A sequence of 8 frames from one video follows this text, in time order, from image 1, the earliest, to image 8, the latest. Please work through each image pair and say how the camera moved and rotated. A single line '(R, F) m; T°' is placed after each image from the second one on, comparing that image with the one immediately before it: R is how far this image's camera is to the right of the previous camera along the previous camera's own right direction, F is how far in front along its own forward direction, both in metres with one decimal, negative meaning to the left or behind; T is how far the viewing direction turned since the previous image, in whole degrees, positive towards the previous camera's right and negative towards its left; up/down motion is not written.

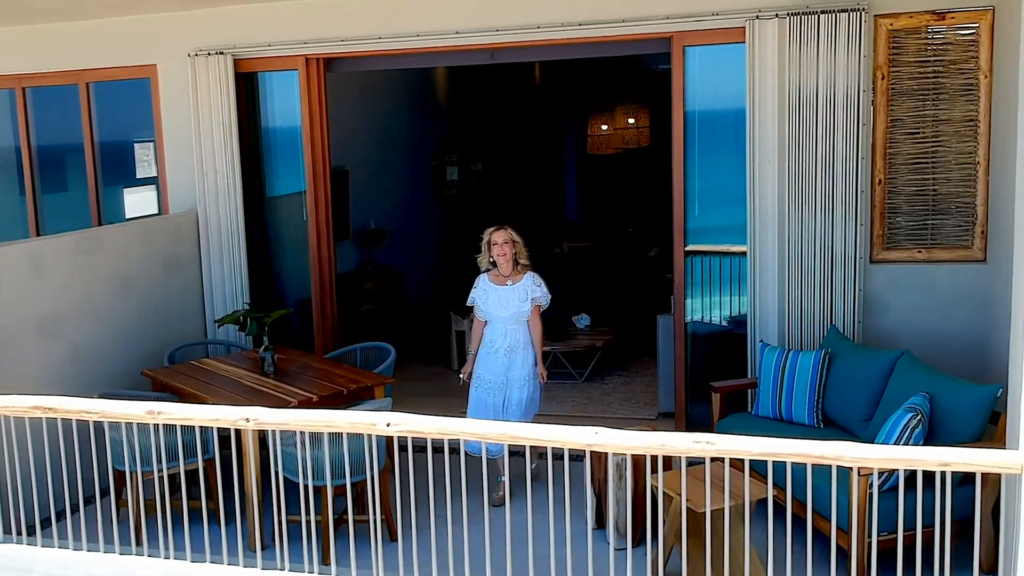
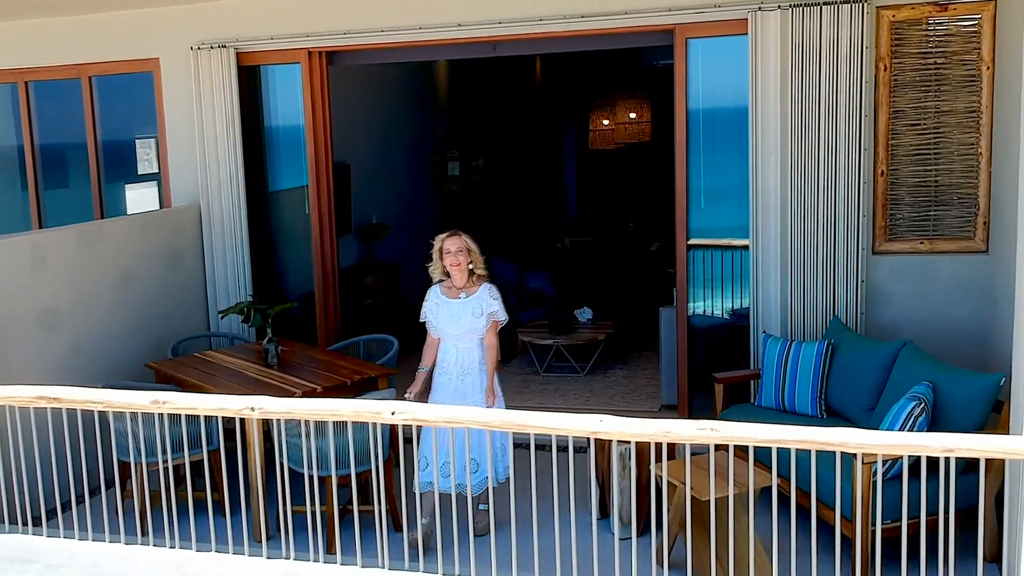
(0.0, 0.0) m; 0°
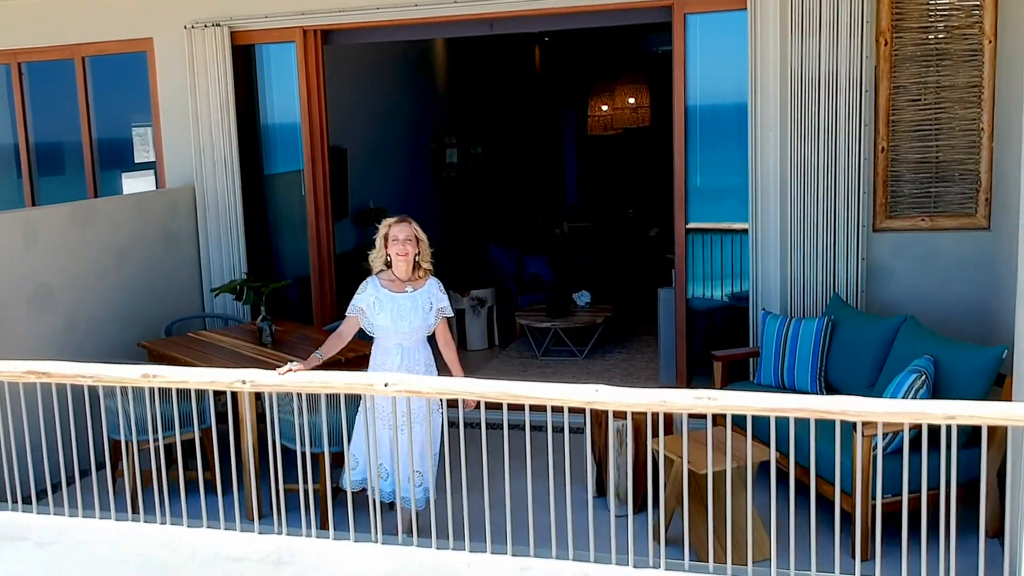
(0.0, +0.1) m; 0°
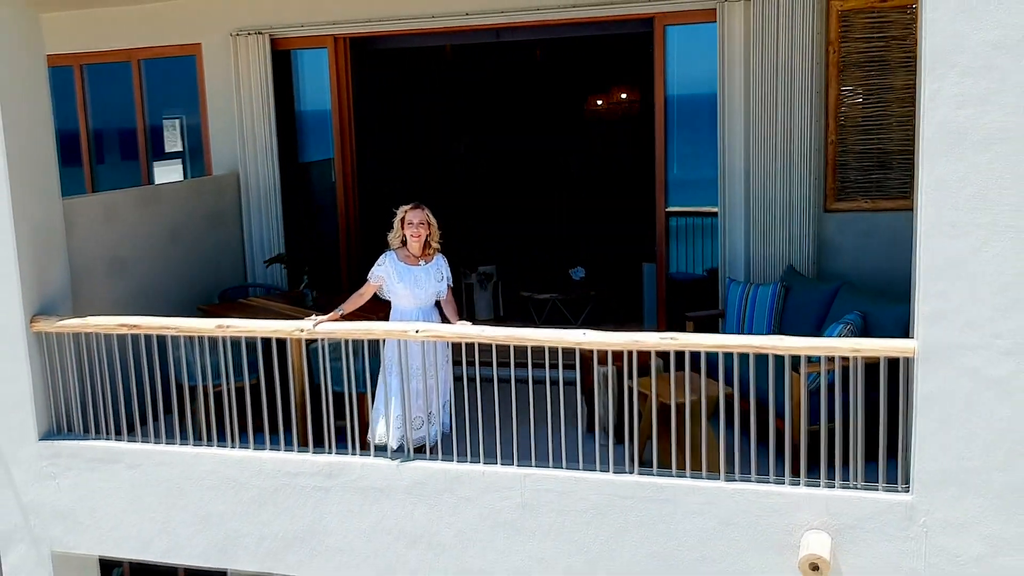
(0.0, -1.0) m; 0°
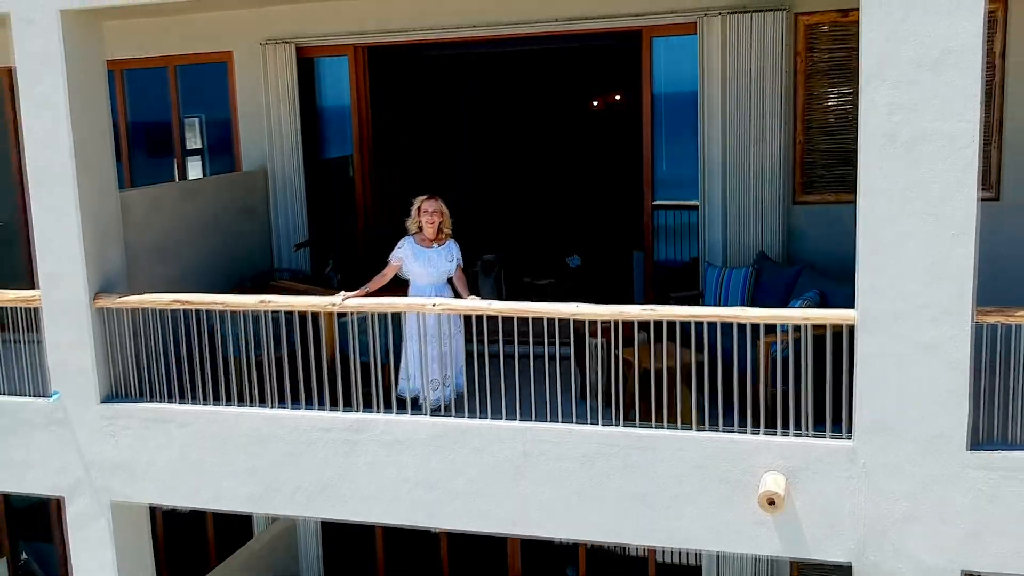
(0.0, -0.8) m; 0°
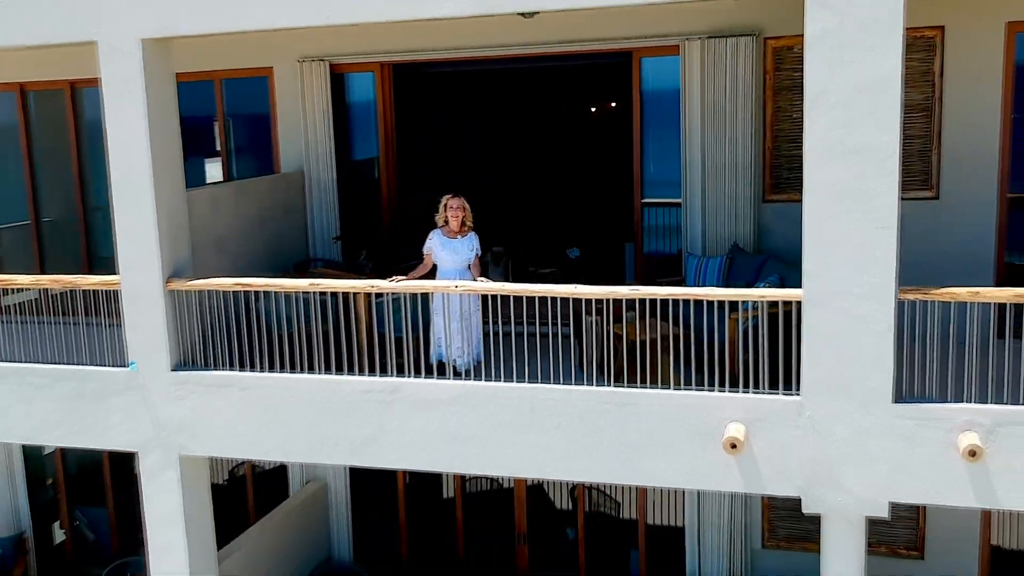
(-0.1, -1.2) m; 0°
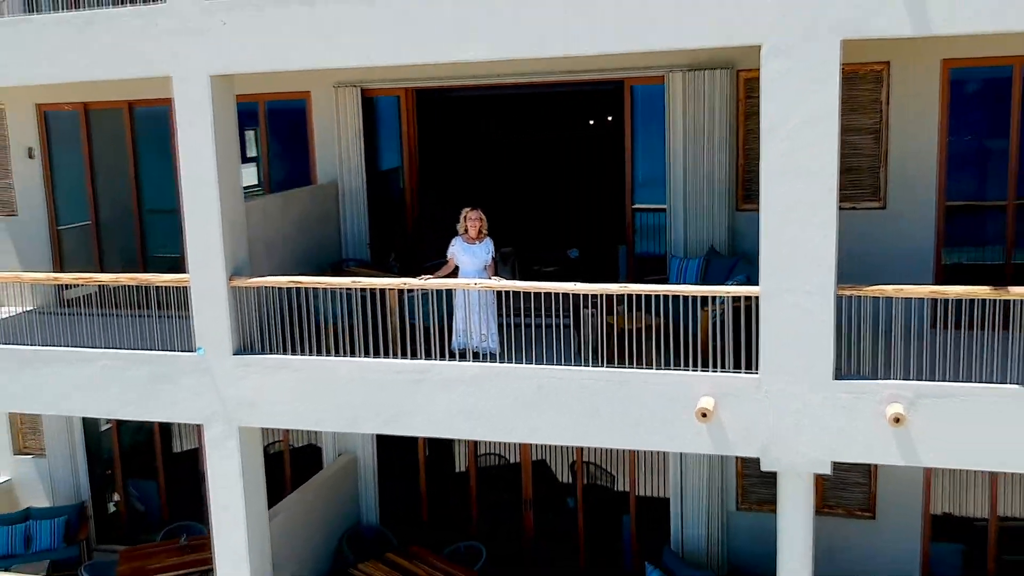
(-0.1, -1.4) m; 0°
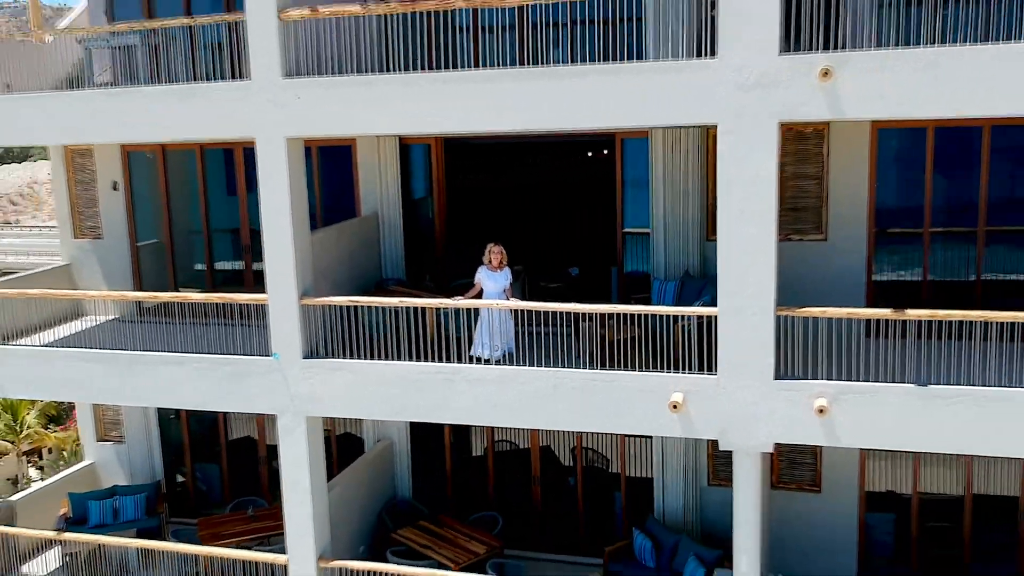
(-0.2, -2.3) m; 0°
